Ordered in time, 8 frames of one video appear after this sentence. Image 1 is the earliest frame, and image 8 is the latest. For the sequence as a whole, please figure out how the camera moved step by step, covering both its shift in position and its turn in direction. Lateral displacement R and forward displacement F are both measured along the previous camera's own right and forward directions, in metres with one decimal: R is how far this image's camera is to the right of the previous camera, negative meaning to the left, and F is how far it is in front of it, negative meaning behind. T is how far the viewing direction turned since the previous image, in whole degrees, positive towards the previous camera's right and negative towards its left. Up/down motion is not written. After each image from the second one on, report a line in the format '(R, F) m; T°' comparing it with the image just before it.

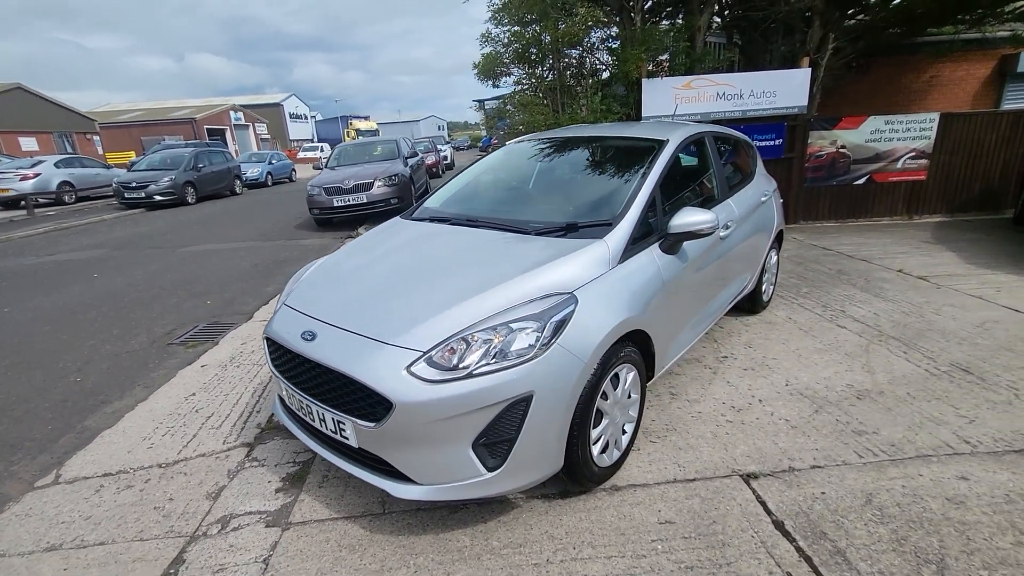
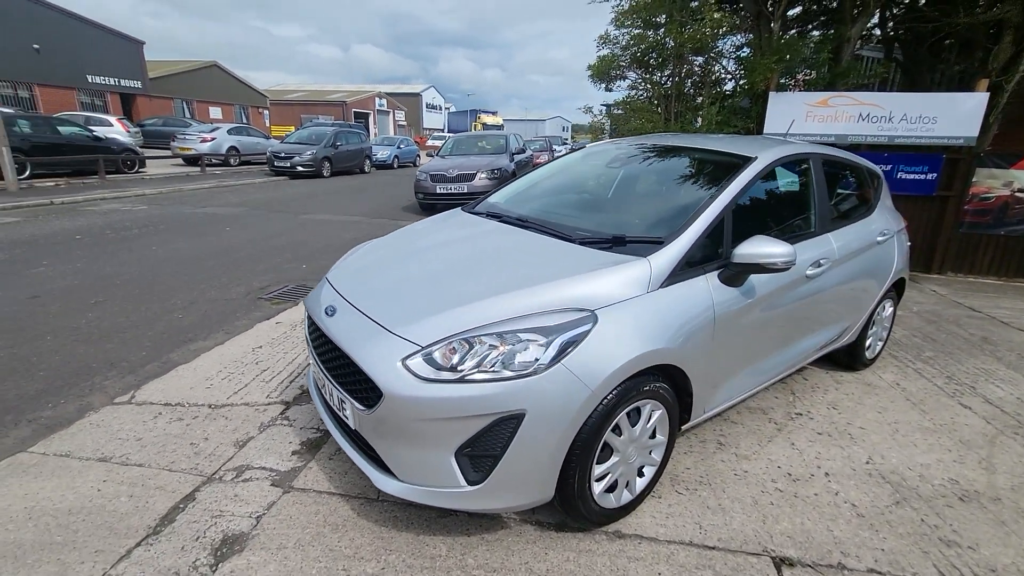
(+0.3, +0.2) m; -12°
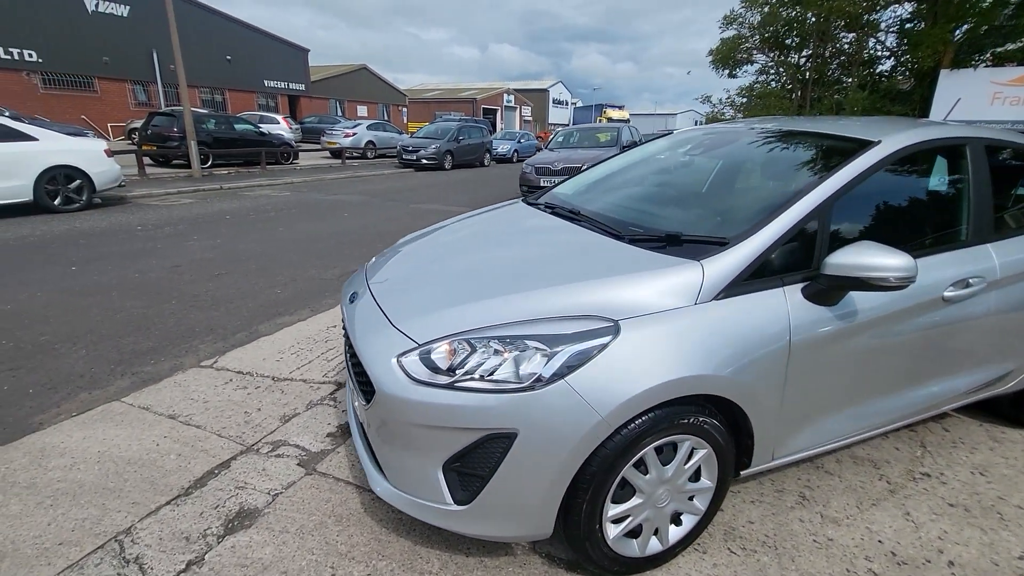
(+0.4, +0.3) m; -14°
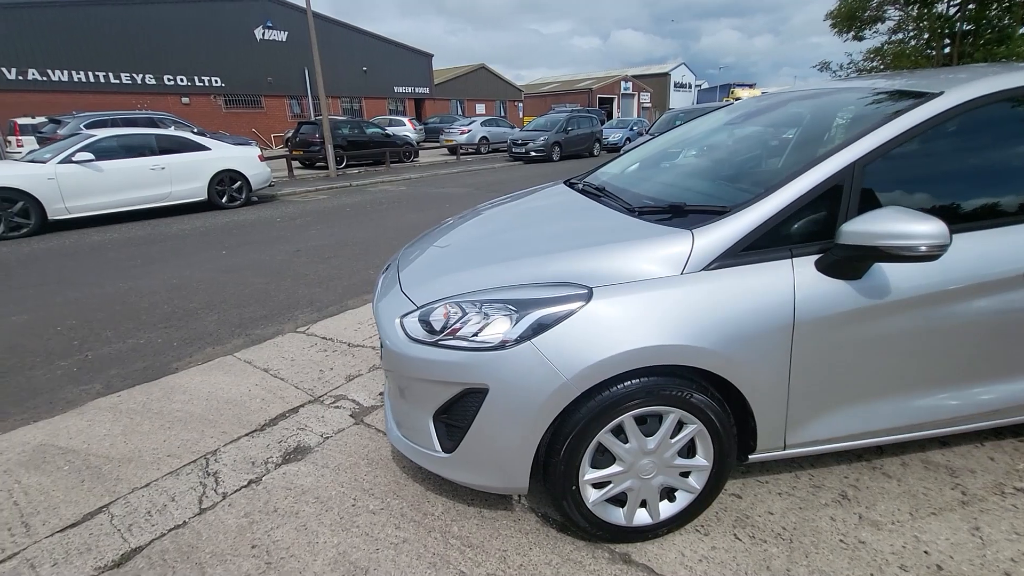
(+0.5, -0.1) m; -14°
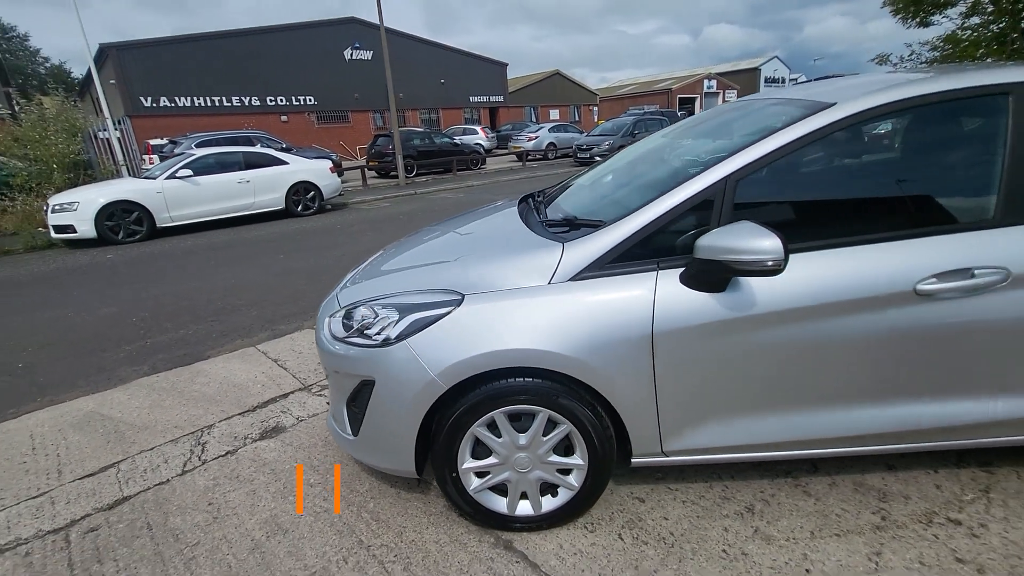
(+0.8, -0.1) m; -9°
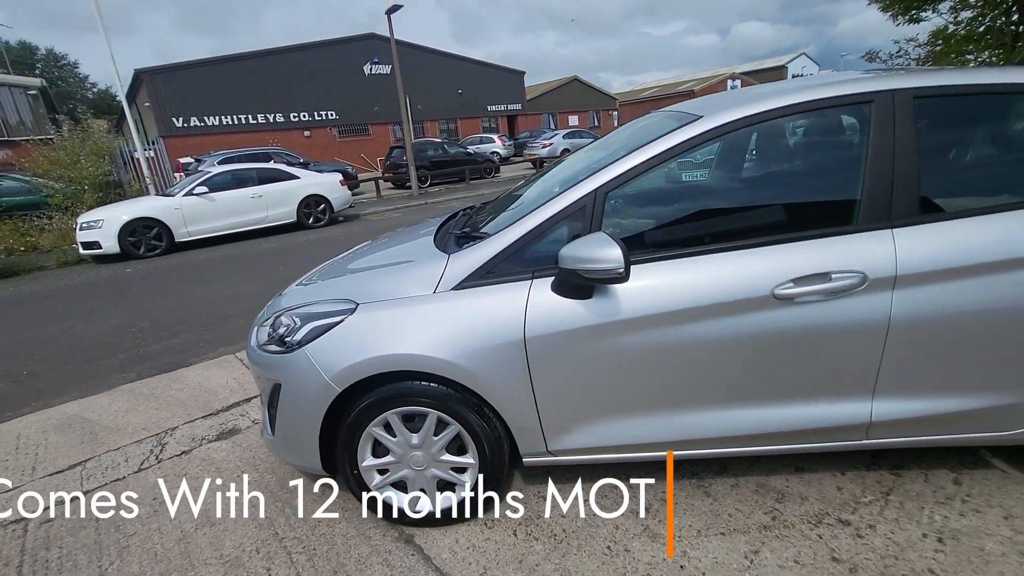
(+0.6, -0.1) m; -3°
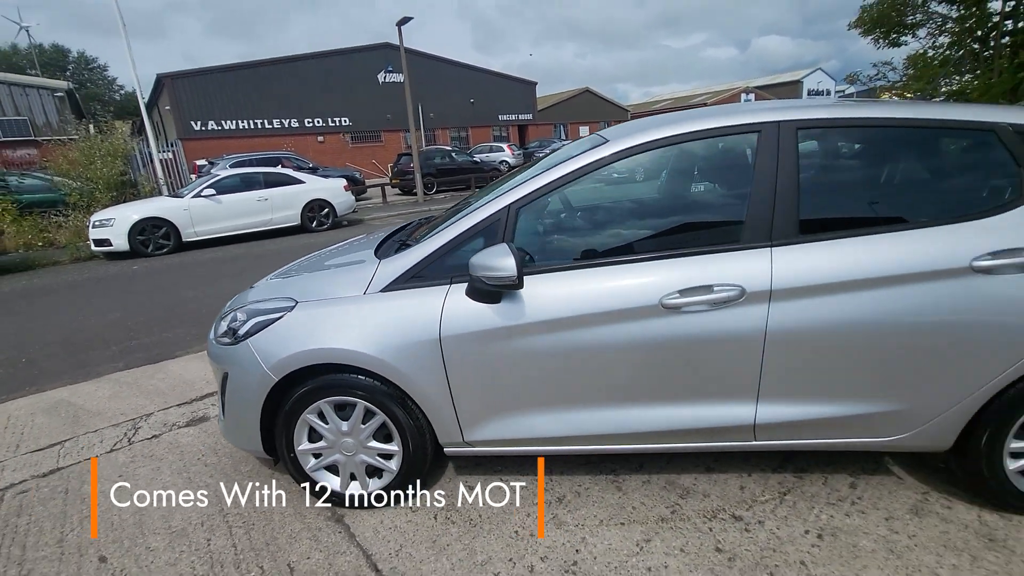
(+0.4, -0.2) m; -1°
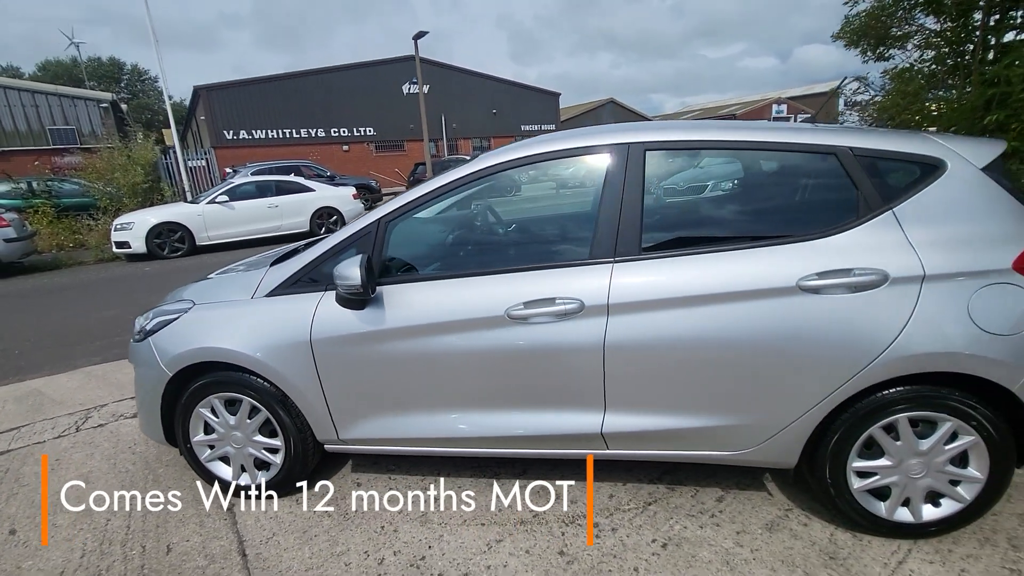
(+0.8, -0.1) m; -3°
